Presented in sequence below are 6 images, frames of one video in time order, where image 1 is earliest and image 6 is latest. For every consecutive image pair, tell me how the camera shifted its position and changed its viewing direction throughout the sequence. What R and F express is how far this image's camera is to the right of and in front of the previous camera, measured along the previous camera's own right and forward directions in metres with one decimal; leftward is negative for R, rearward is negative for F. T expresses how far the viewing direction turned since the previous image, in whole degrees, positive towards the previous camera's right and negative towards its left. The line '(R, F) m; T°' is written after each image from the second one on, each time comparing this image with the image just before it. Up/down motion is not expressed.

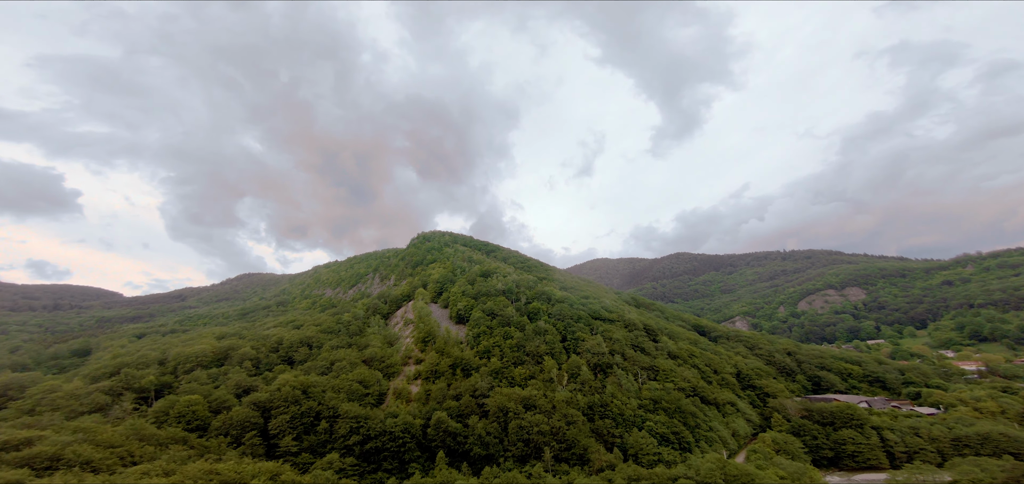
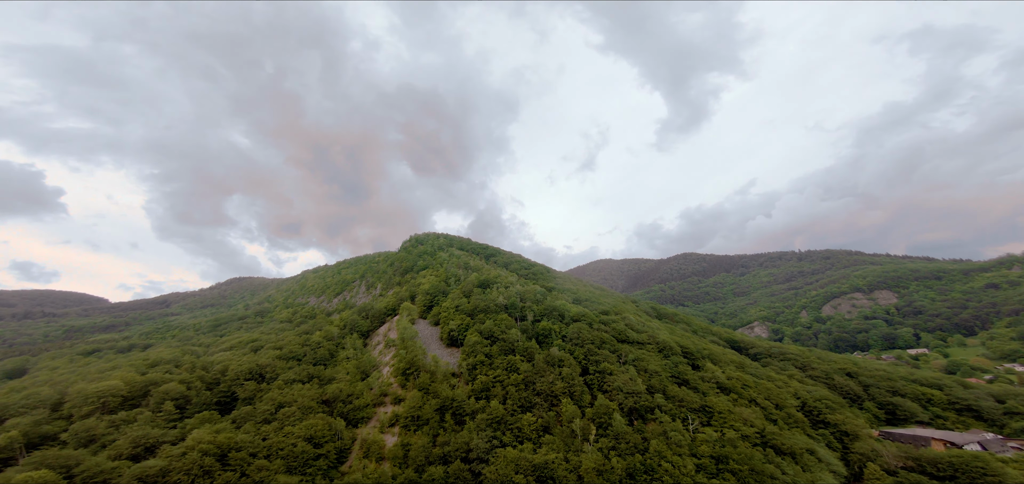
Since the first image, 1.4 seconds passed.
(-1.0, +18.2) m; 0°
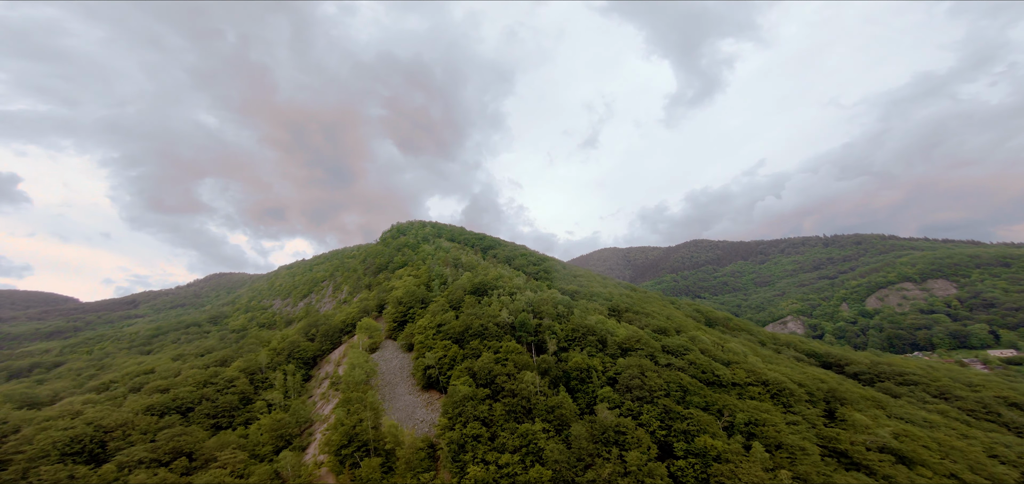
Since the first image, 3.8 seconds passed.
(-2.0, +30.3) m; 0°
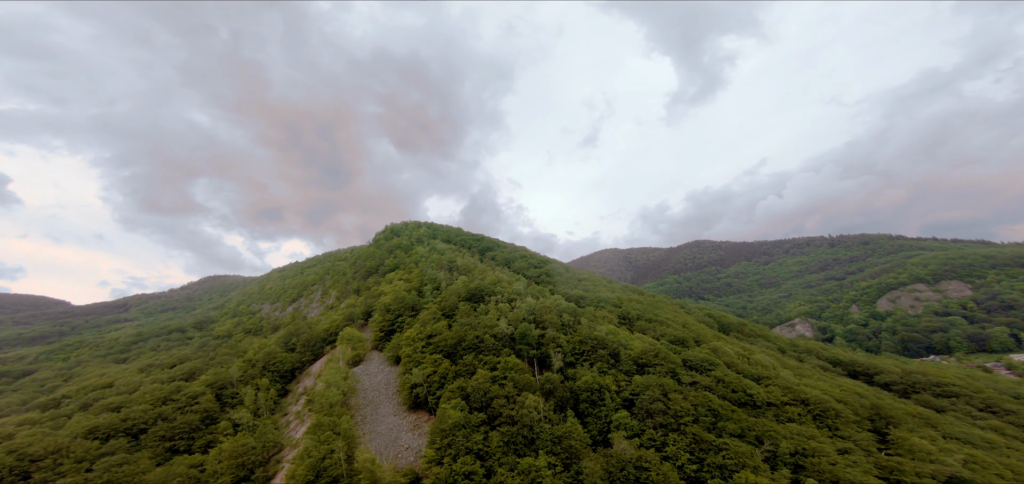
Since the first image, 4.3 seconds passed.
(+0.1, +6.5) m; 0°
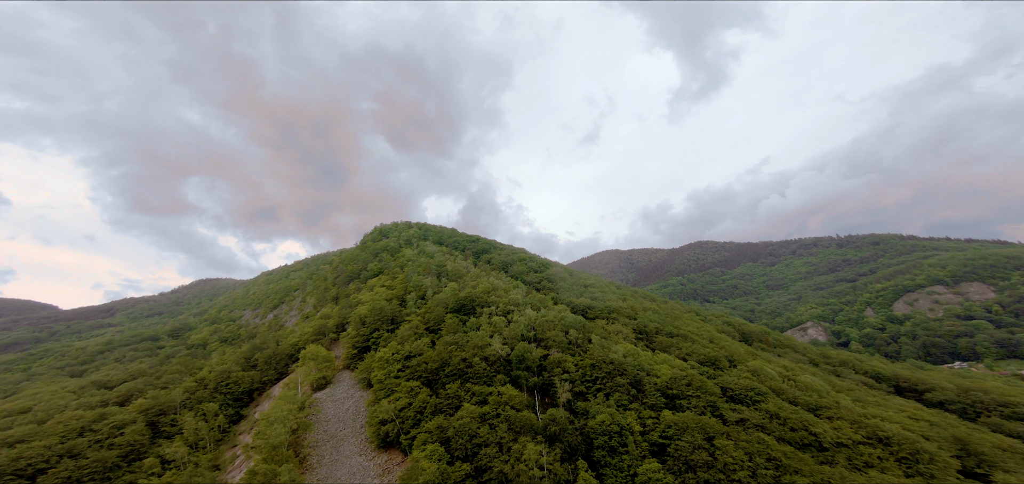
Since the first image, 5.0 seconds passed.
(+0.6, +9.4) m; 0°
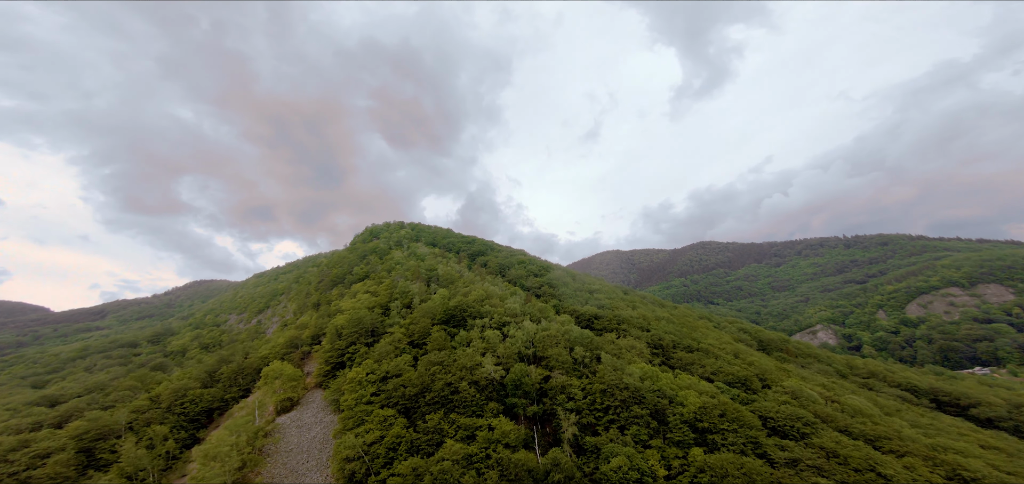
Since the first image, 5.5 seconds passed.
(+0.5, +6.7) m; 0°
